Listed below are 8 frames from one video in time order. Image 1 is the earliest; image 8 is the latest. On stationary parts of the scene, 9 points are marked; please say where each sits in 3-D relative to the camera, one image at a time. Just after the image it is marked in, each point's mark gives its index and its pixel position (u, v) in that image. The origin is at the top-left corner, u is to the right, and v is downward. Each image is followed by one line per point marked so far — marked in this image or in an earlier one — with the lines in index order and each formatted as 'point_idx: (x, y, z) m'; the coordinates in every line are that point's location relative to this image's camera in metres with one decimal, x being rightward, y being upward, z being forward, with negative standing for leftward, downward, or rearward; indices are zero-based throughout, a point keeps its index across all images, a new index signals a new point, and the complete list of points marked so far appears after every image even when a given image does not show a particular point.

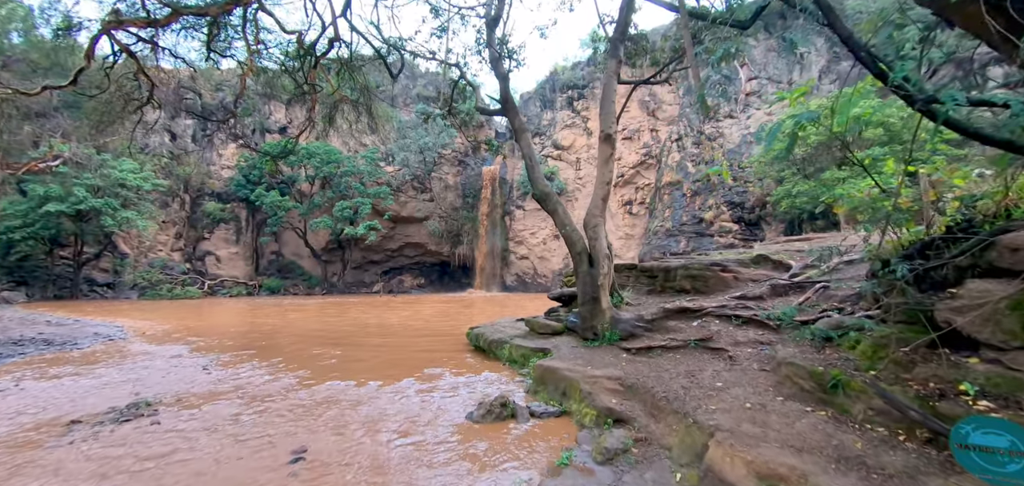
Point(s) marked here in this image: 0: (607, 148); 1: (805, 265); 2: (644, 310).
0: (+1.3, +1.3, +5.6) m
1: (+3.8, -0.3, +5.5) m
2: (+1.7, -0.8, +5.4) m
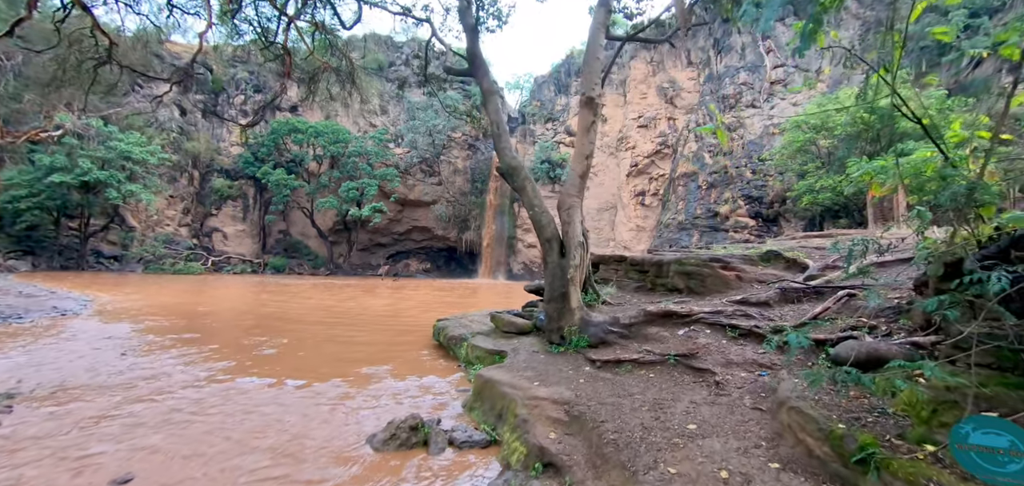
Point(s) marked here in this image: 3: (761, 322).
0: (+0.8, +1.4, +4.7) m
1: (+3.3, -0.2, +4.5) m
2: (+1.2, -0.7, +4.5) m
3: (+2.1, -0.7, +3.6) m
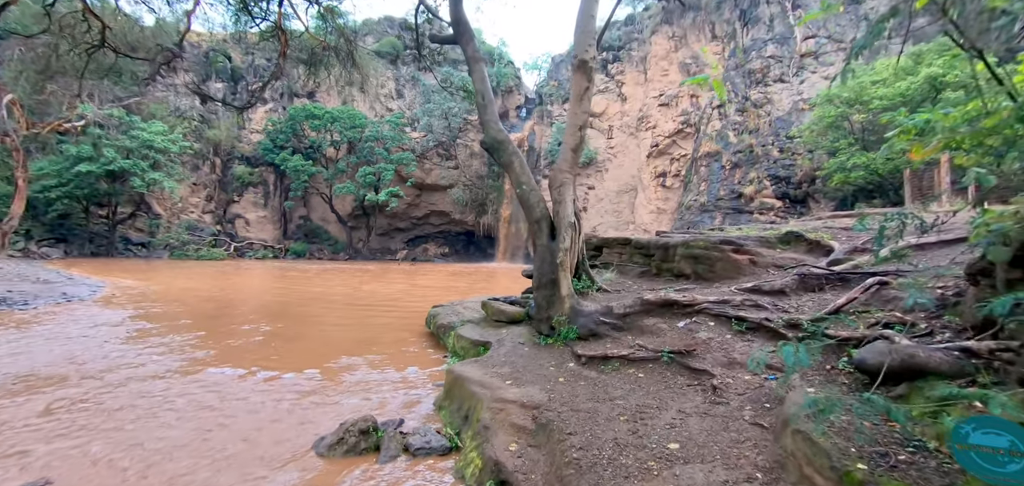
0: (+0.7, +1.6, +4.2) m
1: (+3.2, -0.1, +4.0) m
2: (+1.0, -0.5, +4.0) m
3: (+1.9, -0.5, +3.1) m
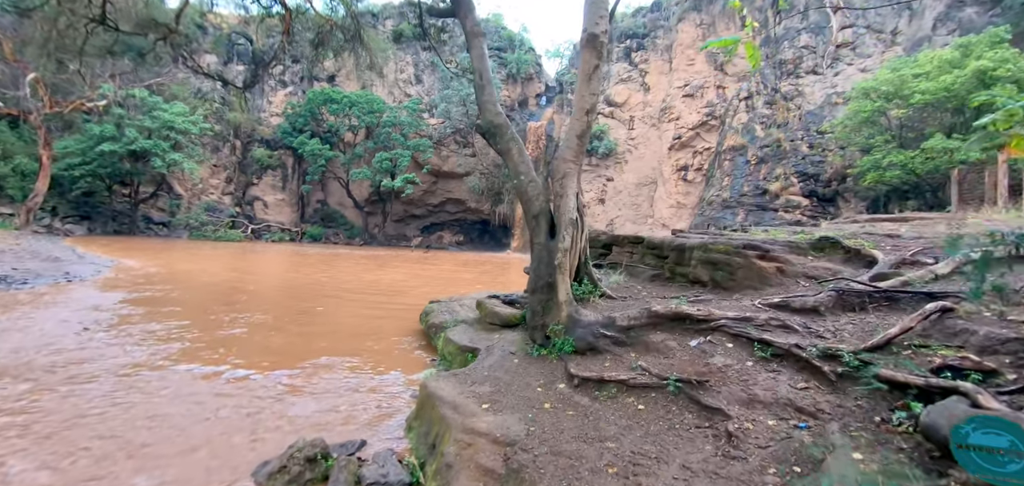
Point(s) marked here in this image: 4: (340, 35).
0: (+0.7, +1.6, +3.7) m
1: (+3.1, -0.1, +3.4) m
2: (+0.9, -0.5, +3.6) m
3: (+1.8, -0.6, +2.6) m
4: (-3.0, +3.6, +7.4) m
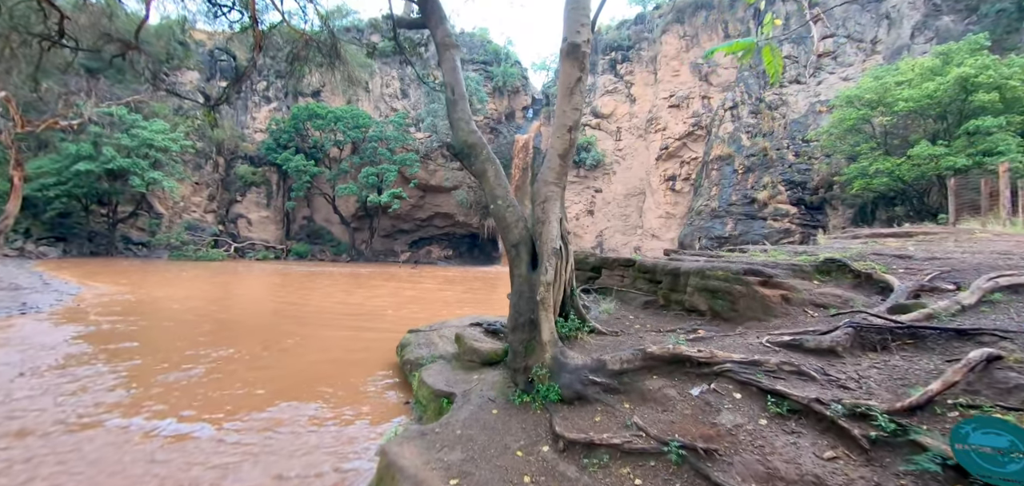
0: (+0.5, +1.4, +3.3) m
1: (+2.9, -0.3, +3.1) m
2: (+0.8, -0.8, +3.2) m
3: (+1.6, -0.8, +2.2) m
4: (-3.3, +3.2, +7.1) m
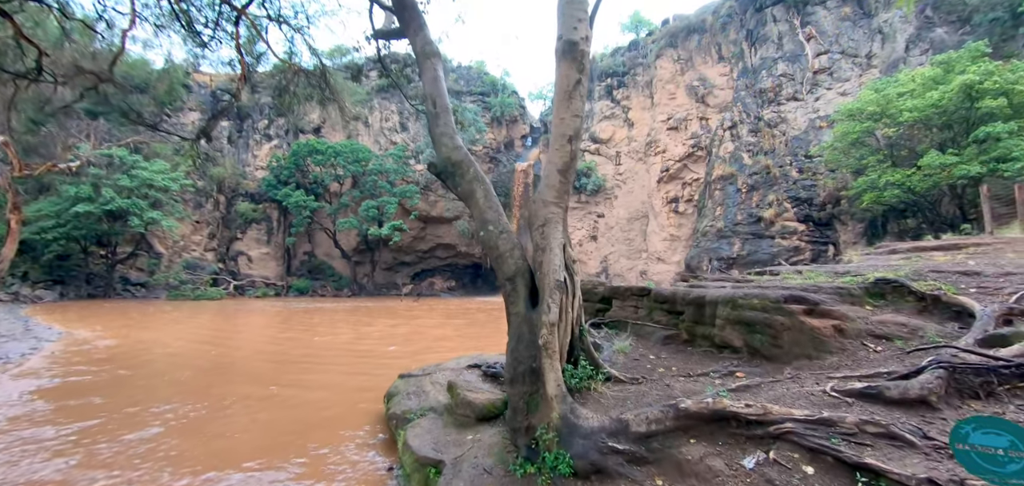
0: (+0.4, +1.2, +2.9) m
1: (+2.9, -0.4, +2.5) m
2: (+0.8, -0.9, +2.6) m
3: (+1.6, -0.8, +1.6) m
4: (-3.4, +2.6, +6.7) m
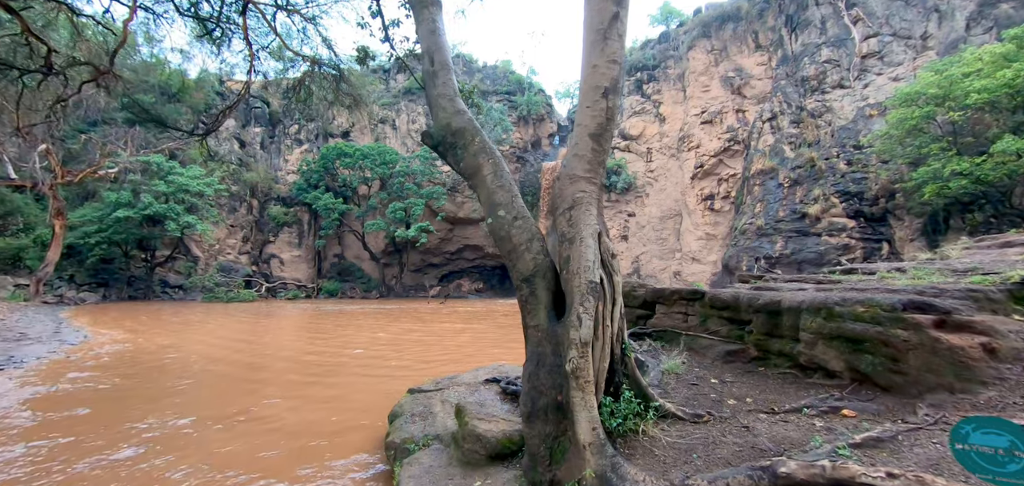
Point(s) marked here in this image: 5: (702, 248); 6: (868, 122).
0: (+0.5, +1.2, +2.2) m
1: (+3.0, -0.3, +1.6) m
2: (+0.8, -0.9, +1.8) m
3: (+1.6, -0.8, +0.8) m
4: (-3.1, +2.6, +6.3) m
5: (+8.8, -0.2, +19.7) m
6: (+12.2, +4.2, +14.4) m
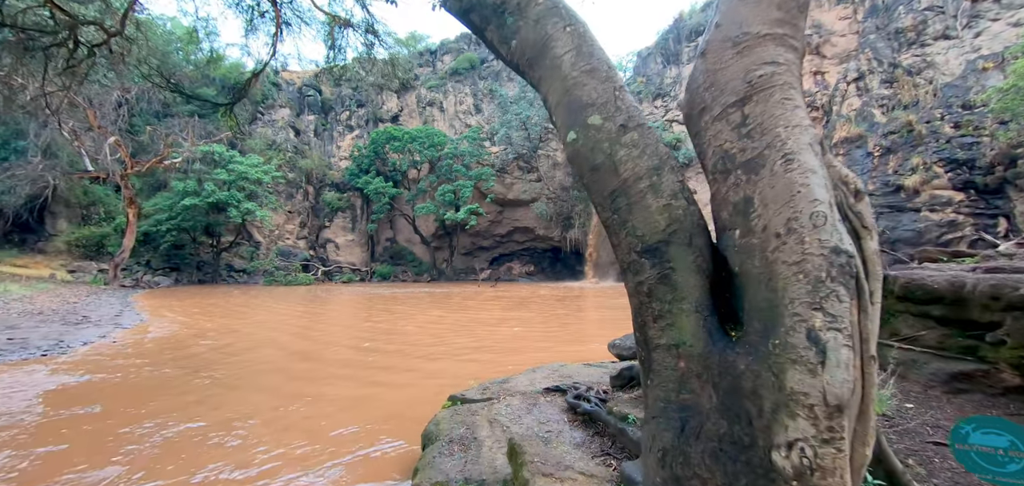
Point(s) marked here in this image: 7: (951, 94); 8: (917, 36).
0: (+0.7, +1.4, +1.0) m
1: (+3.2, -0.2, +0.2) m
2: (+1.1, -0.7, +0.7) m
3: (+1.7, -0.6, -0.4) m
4: (-2.4, +2.9, +5.4) m
5: (+11.0, +0.7, +17.5) m
6: (+13.7, +4.9, +11.7) m
7: (+13.3, +4.6, +12.2) m
8: (+13.5, +7.0, +13.5) m
